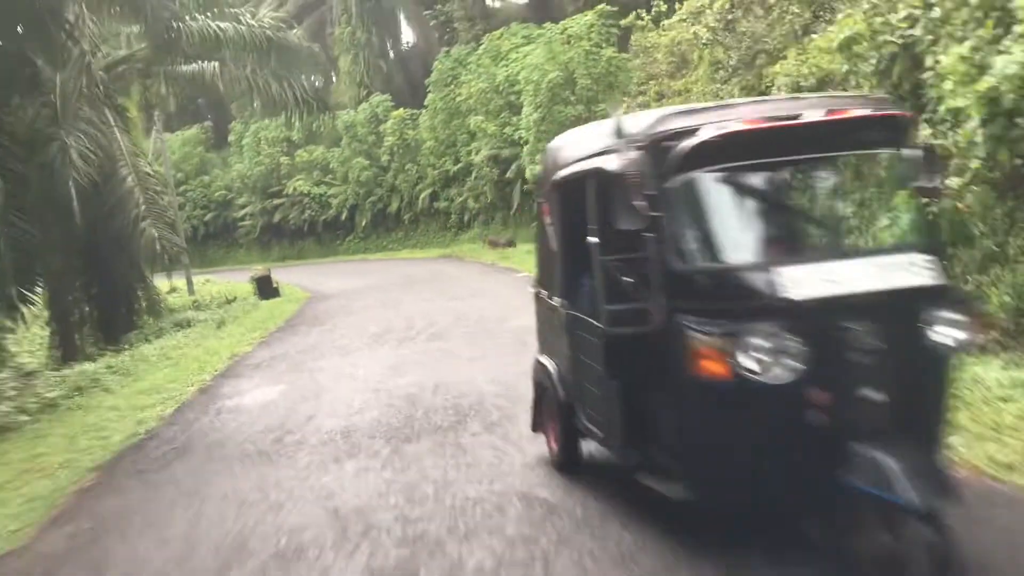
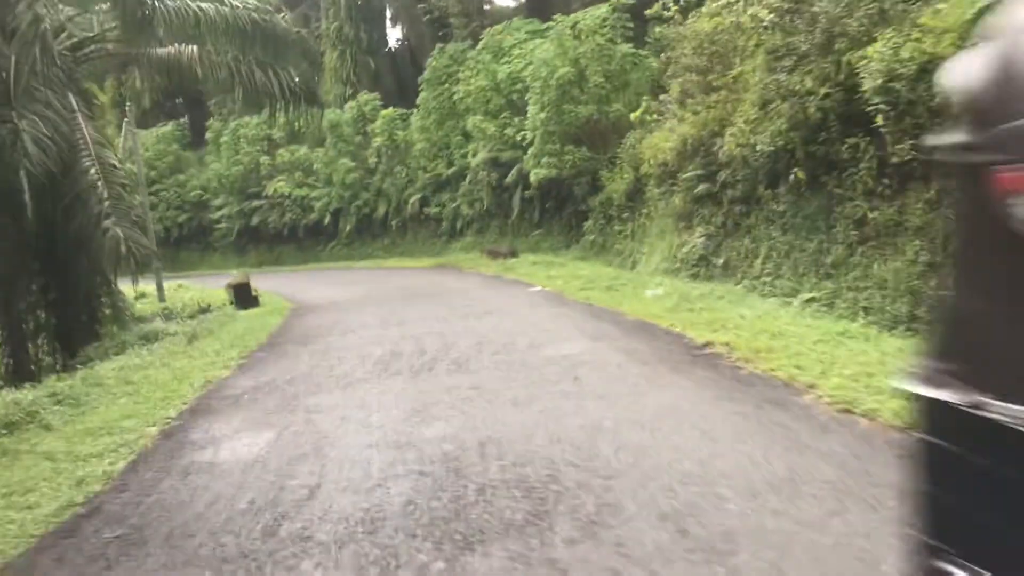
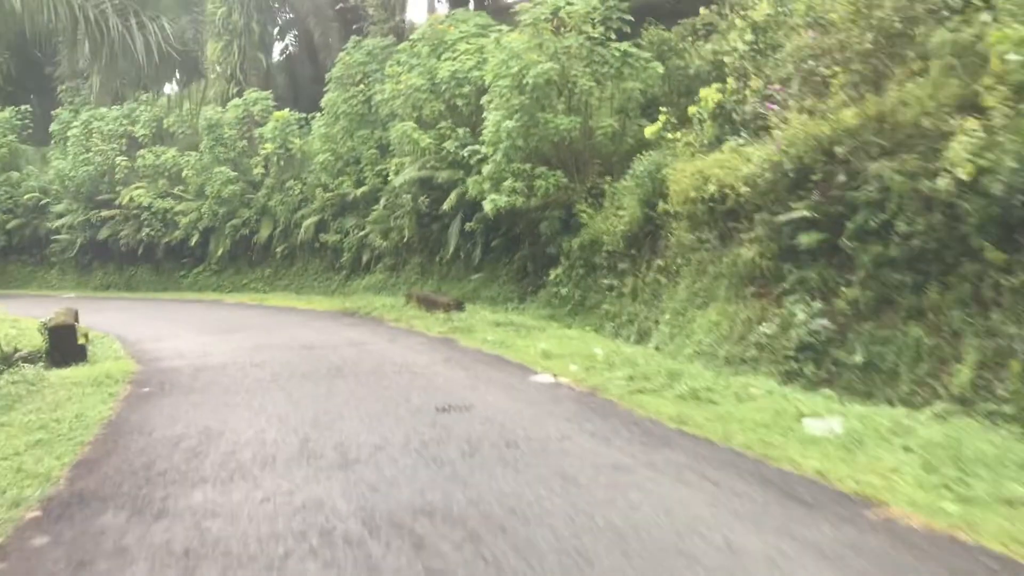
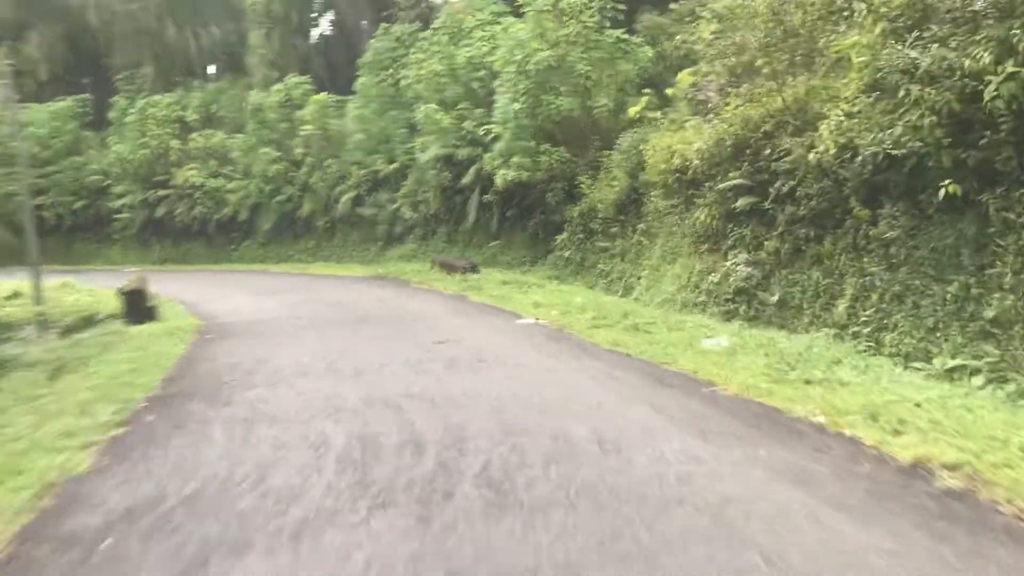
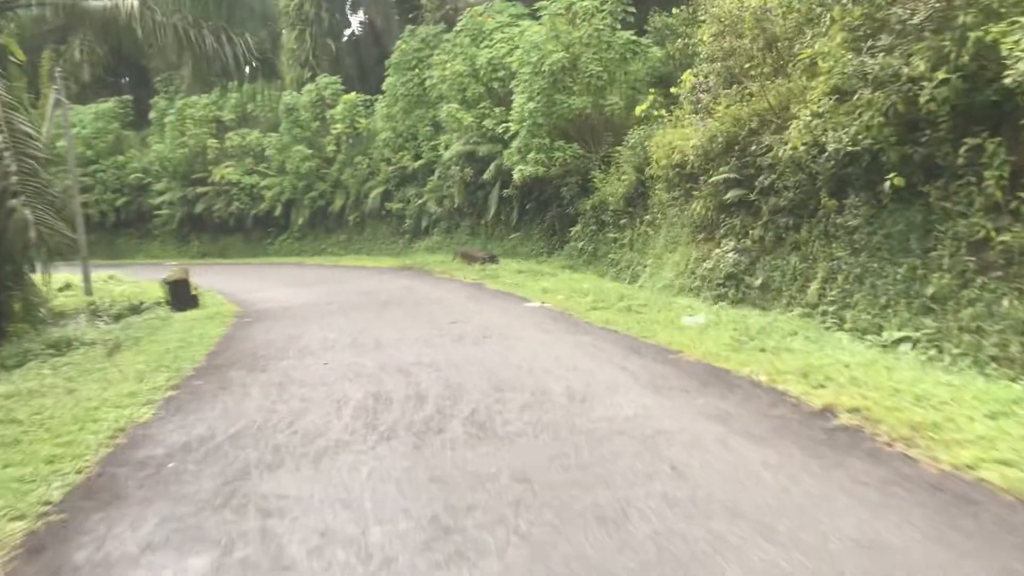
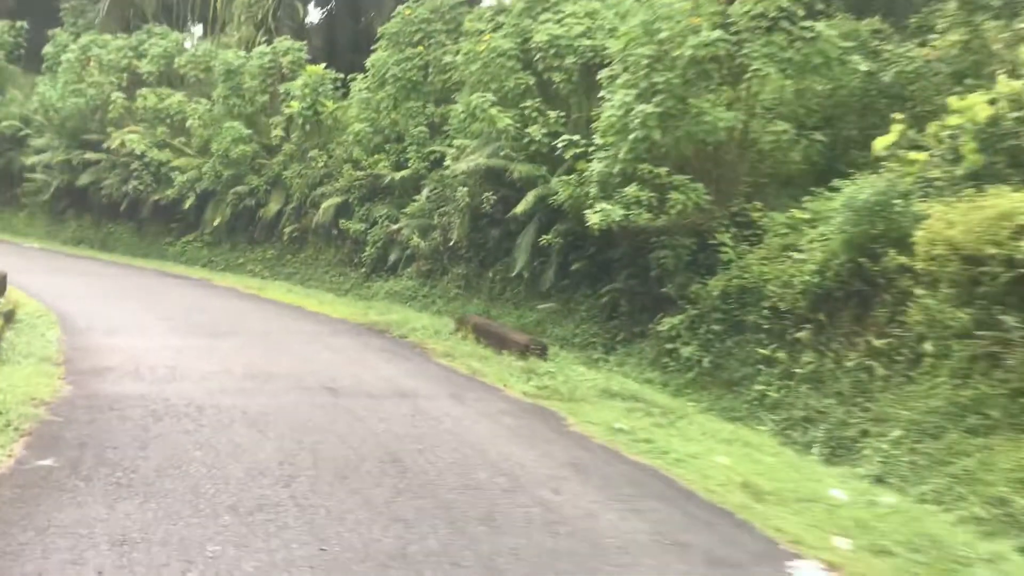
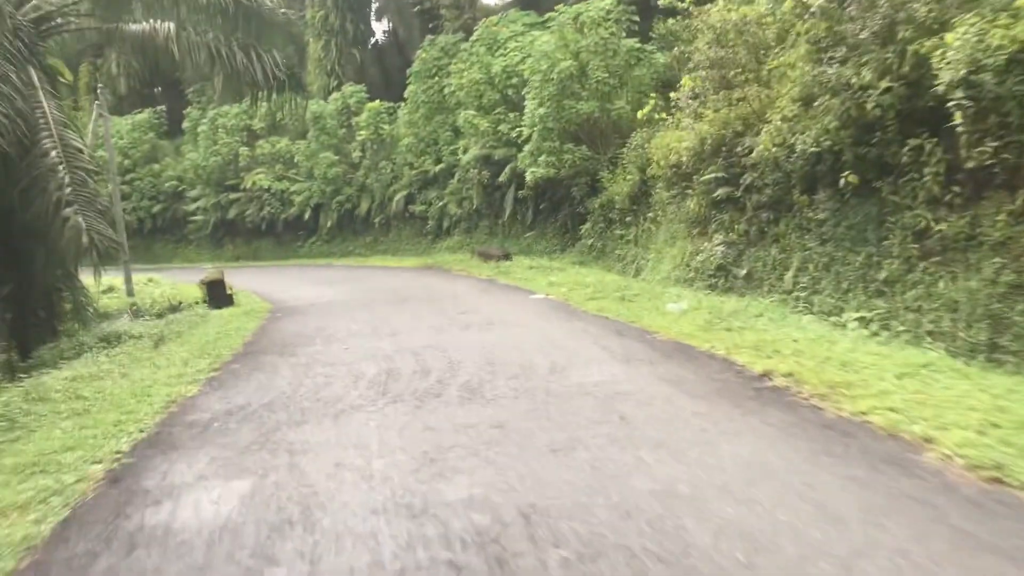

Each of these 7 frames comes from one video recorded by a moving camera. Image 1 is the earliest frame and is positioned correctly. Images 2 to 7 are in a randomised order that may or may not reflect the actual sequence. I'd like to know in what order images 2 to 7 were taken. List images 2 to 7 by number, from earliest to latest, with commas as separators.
2, 7, 5, 4, 3, 6
